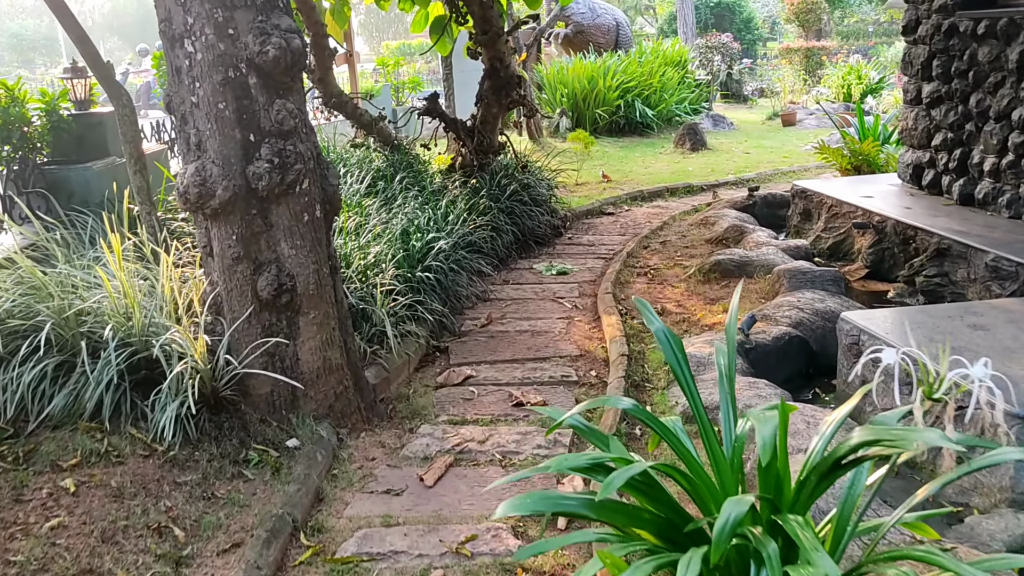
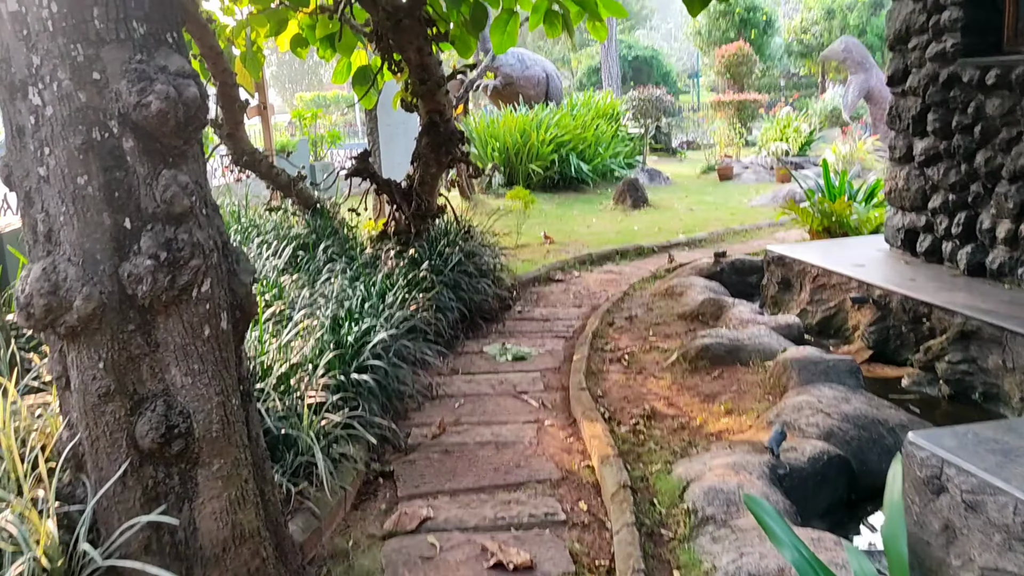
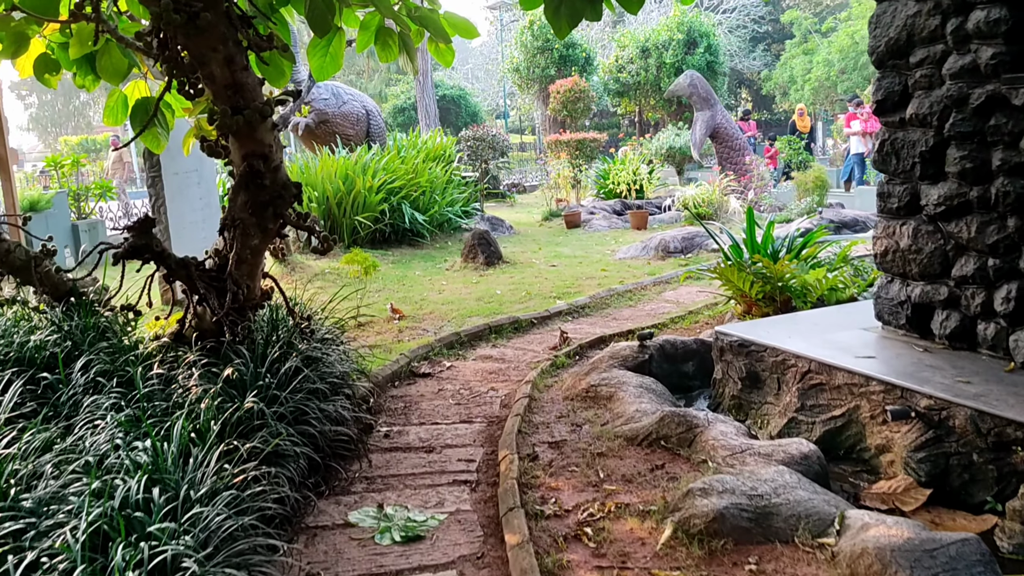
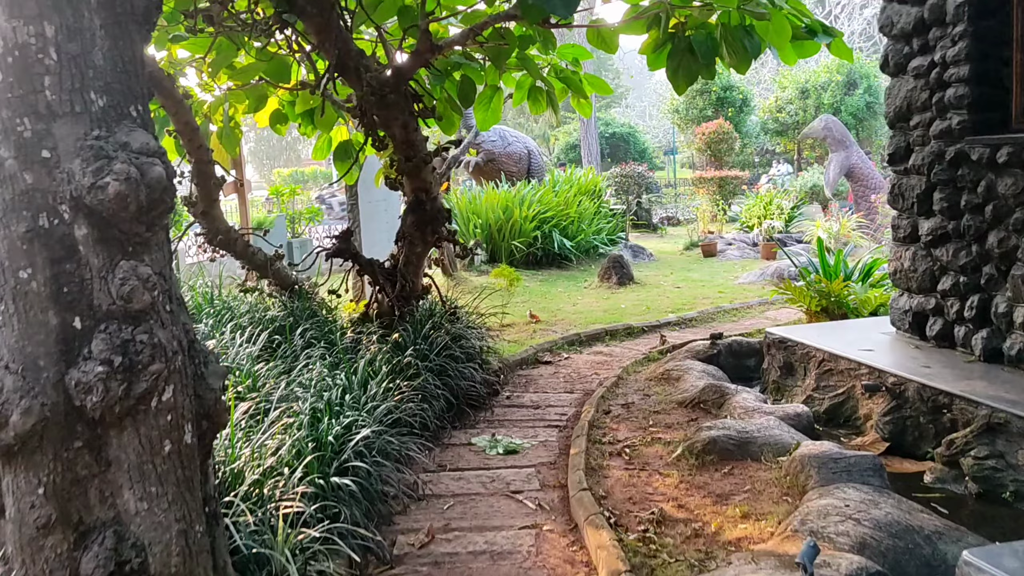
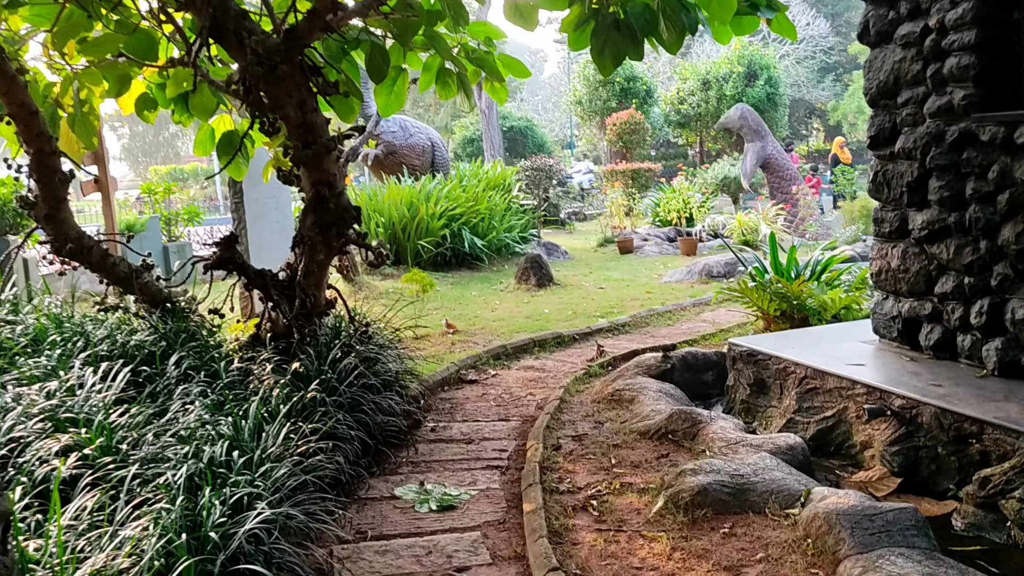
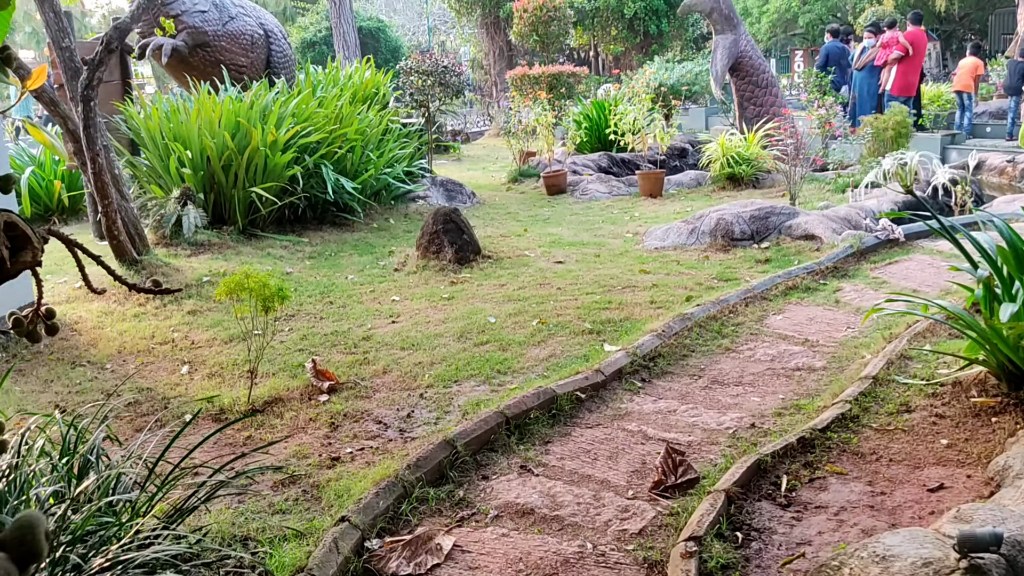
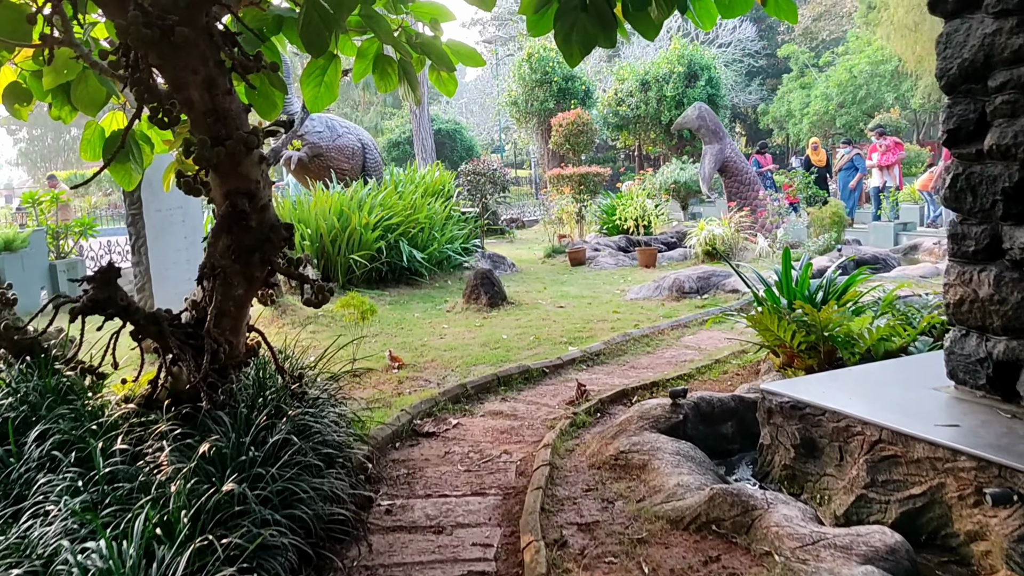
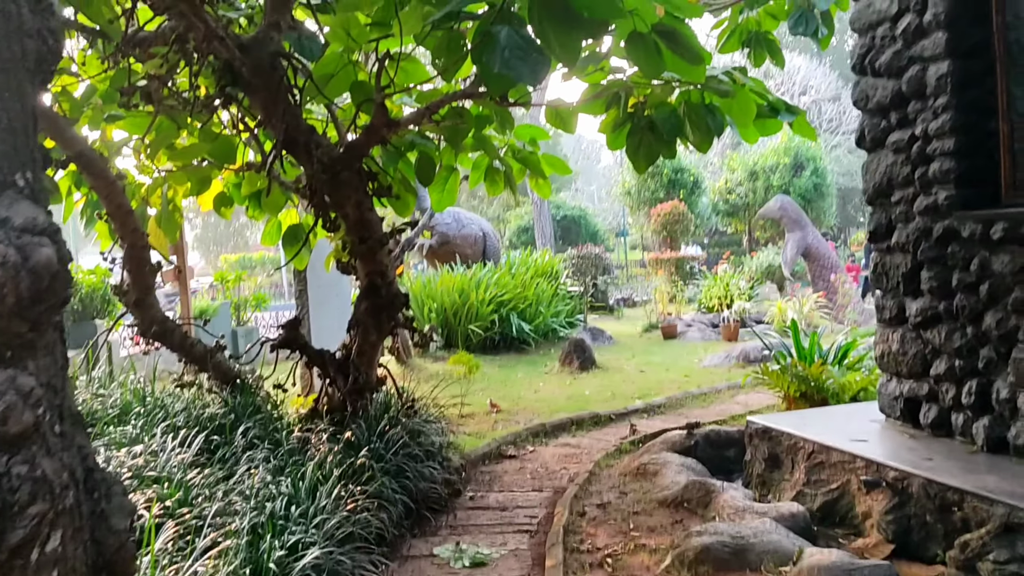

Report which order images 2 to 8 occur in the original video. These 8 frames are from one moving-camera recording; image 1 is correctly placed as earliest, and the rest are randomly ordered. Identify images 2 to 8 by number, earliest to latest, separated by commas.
2, 4, 8, 5, 3, 7, 6
